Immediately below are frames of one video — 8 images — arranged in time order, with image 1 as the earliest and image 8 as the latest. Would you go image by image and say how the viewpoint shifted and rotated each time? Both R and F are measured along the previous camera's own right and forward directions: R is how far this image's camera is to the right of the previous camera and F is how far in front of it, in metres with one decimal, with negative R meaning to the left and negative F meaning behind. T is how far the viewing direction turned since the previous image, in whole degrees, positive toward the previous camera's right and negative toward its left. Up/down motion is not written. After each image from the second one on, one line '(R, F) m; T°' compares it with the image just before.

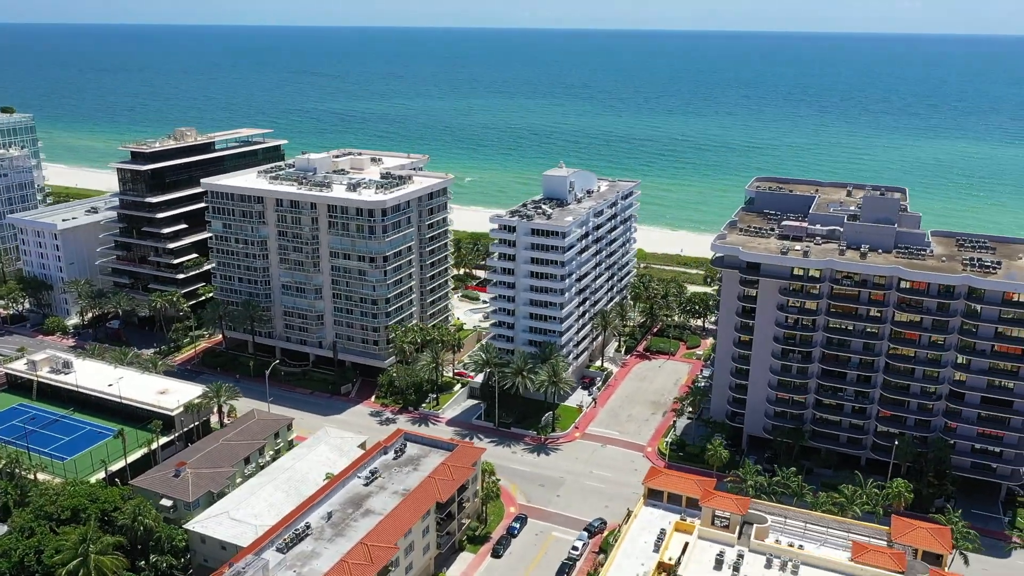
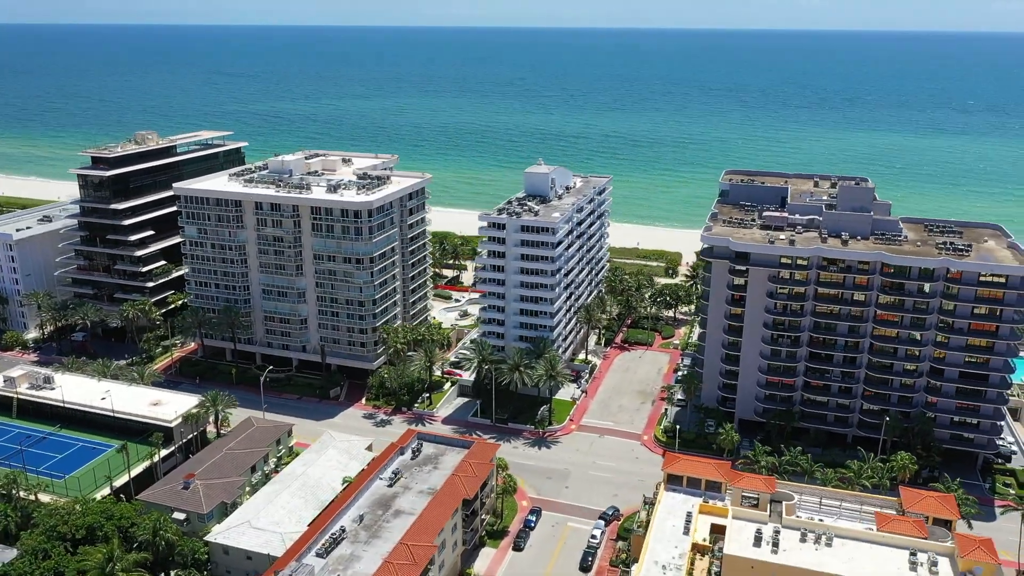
(-7.6, -0.4) m; +5°
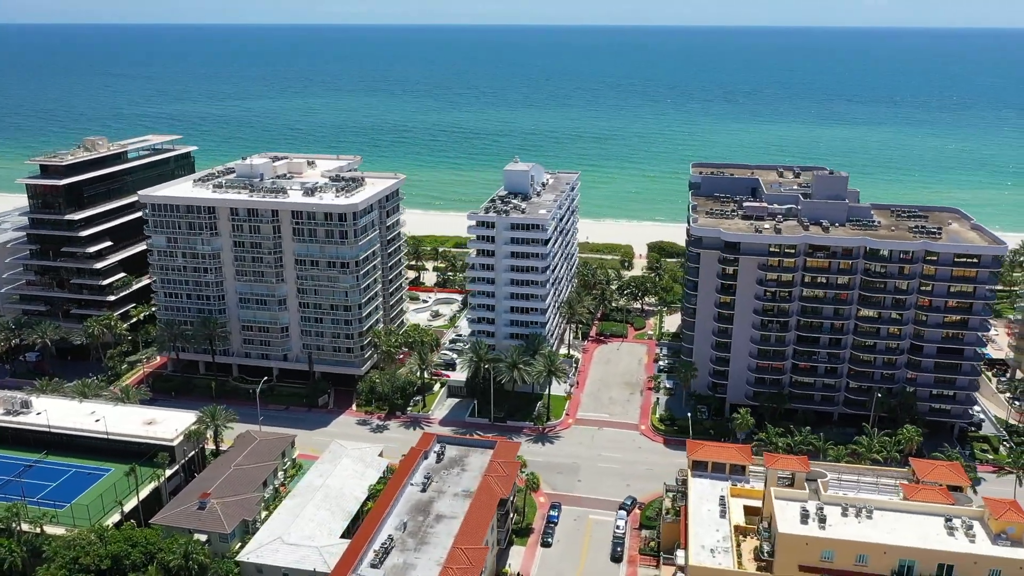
(-9.5, +0.5) m; +6°
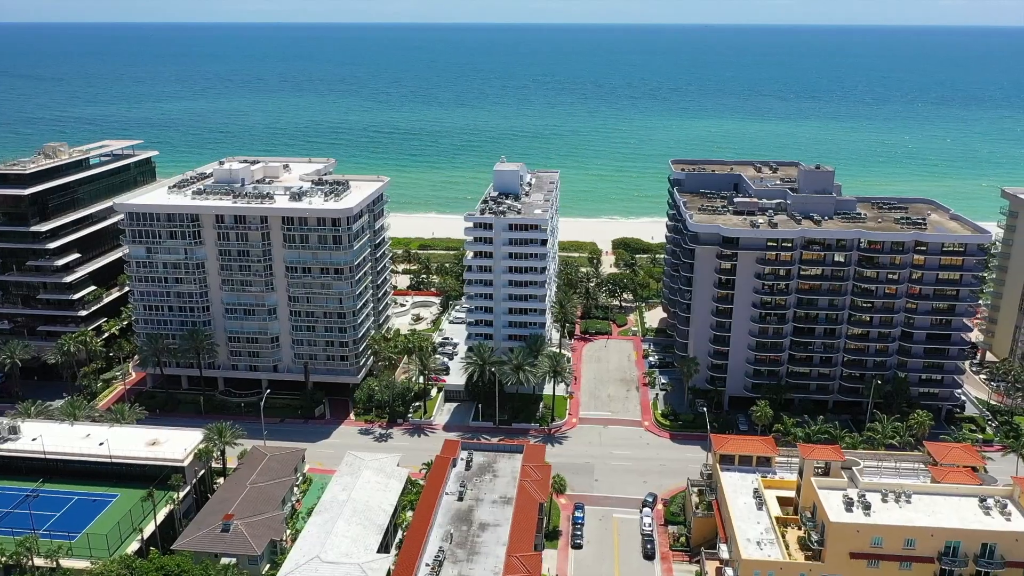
(-8.4, +1.1) m; +5°
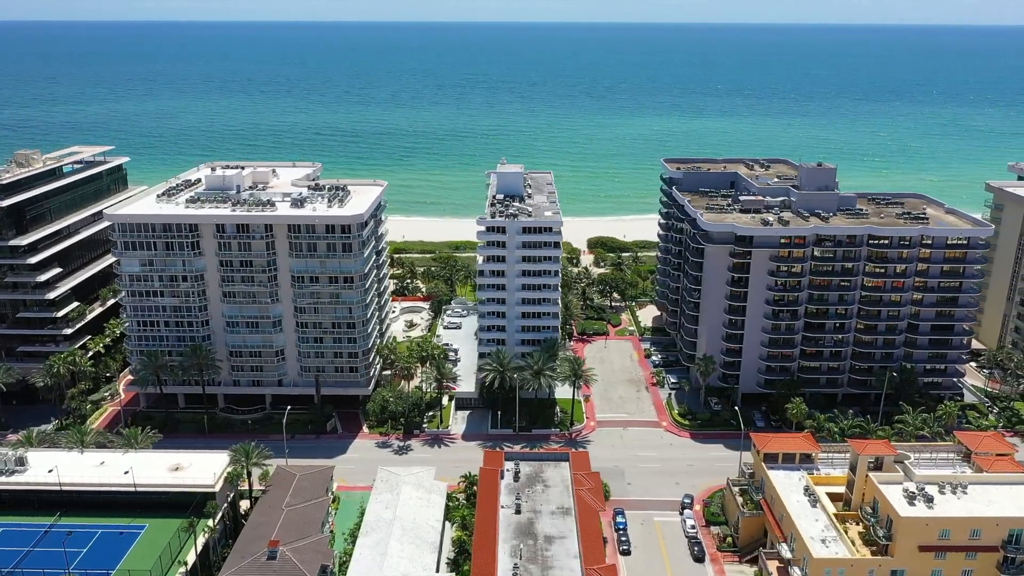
(-9.5, +1.9) m; +5°
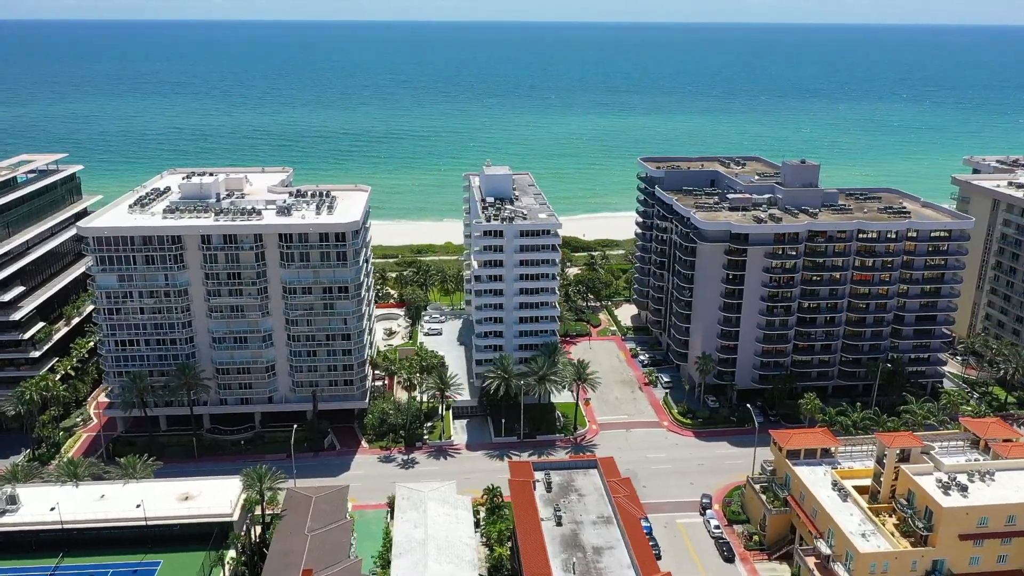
(-8.3, +2.0) m; +5°
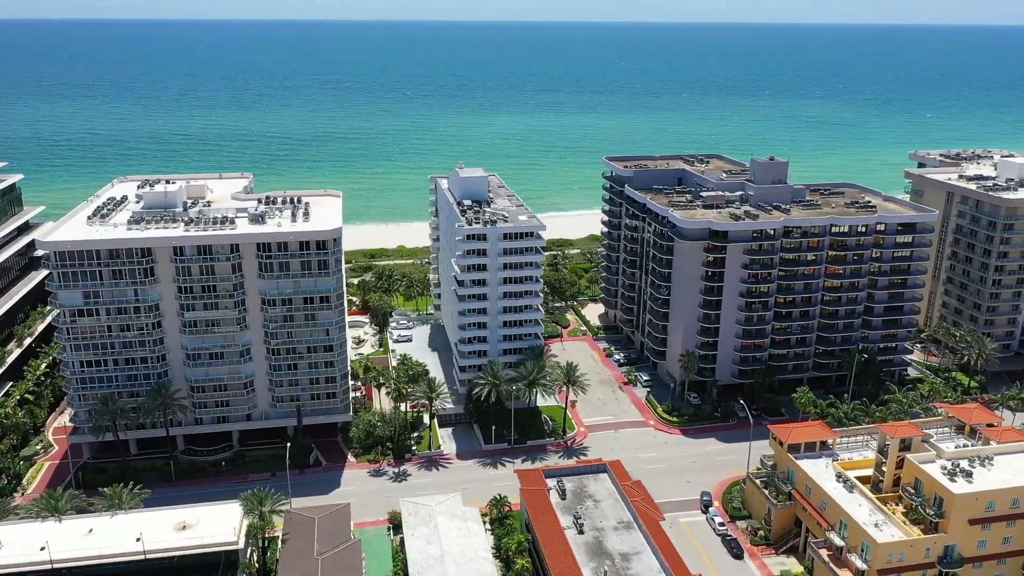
(-6.7, +1.7) m; +5°
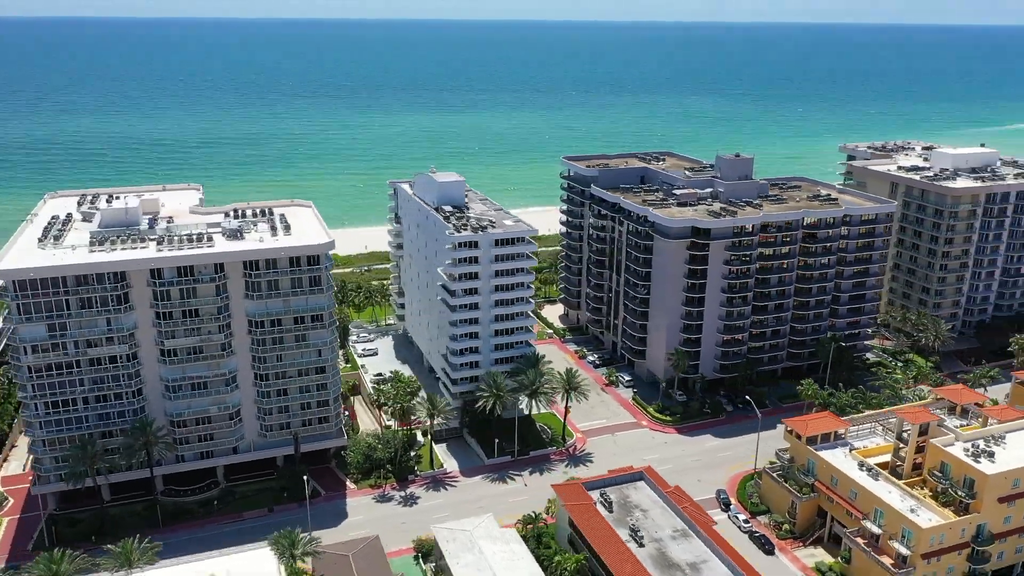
(-12.0, +3.3) m; +8°
